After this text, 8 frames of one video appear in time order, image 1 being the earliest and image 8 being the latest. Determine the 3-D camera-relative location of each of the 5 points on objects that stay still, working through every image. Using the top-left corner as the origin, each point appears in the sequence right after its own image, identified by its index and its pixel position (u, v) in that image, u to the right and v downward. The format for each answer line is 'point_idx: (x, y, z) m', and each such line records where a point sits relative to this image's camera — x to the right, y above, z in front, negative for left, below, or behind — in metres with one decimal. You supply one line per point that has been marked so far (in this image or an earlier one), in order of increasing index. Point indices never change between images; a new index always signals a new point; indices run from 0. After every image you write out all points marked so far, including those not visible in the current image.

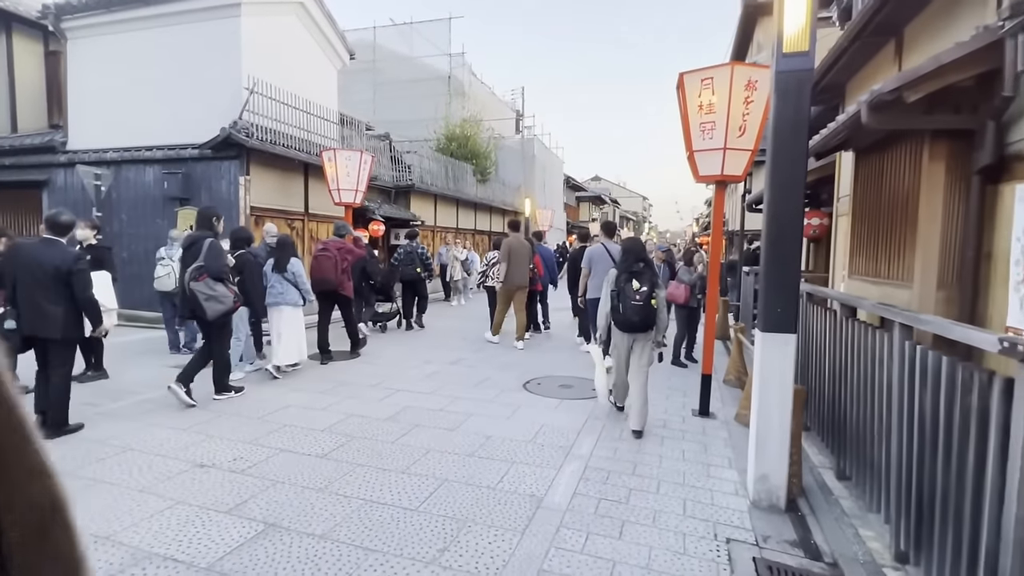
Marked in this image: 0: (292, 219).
0: (-4.7, +1.5, +11.3) m
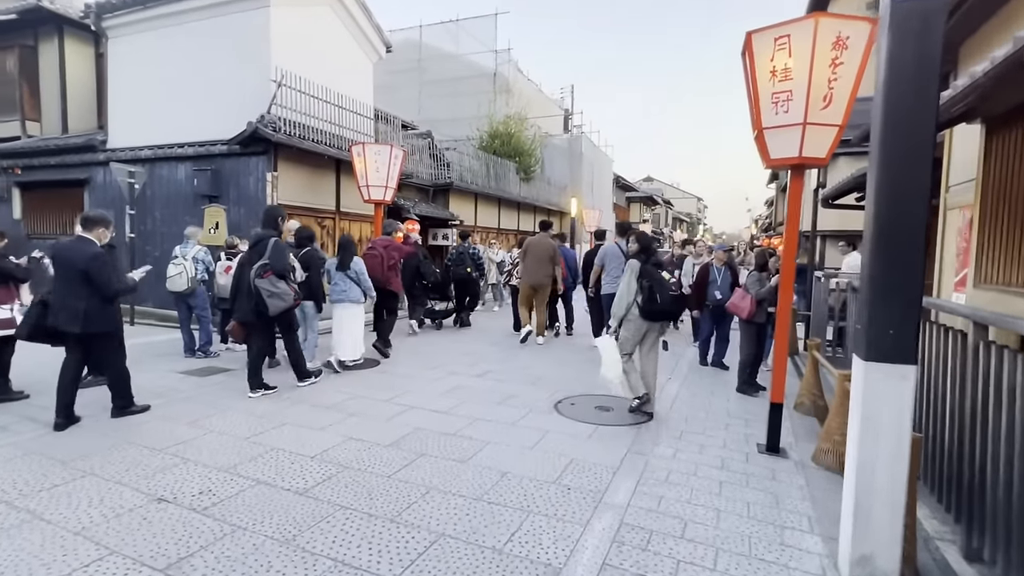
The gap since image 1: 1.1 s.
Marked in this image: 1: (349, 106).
0: (-3.9, +1.5, +10.9) m
1: (-3.4, +3.8, +11.1) m
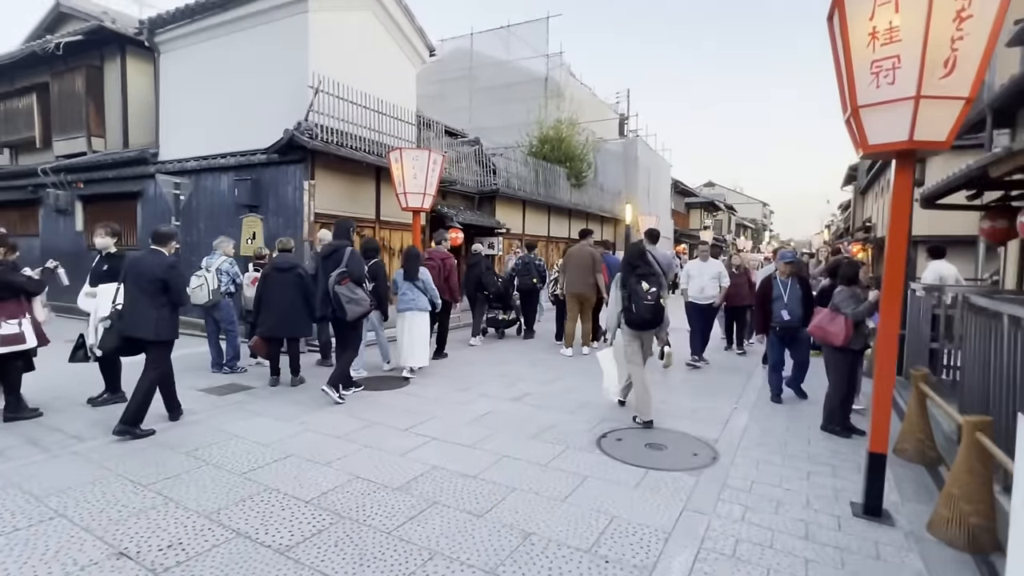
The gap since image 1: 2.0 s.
0: (-3.0, +1.2, +10.6) m
1: (-2.5, +3.6, +10.7) m
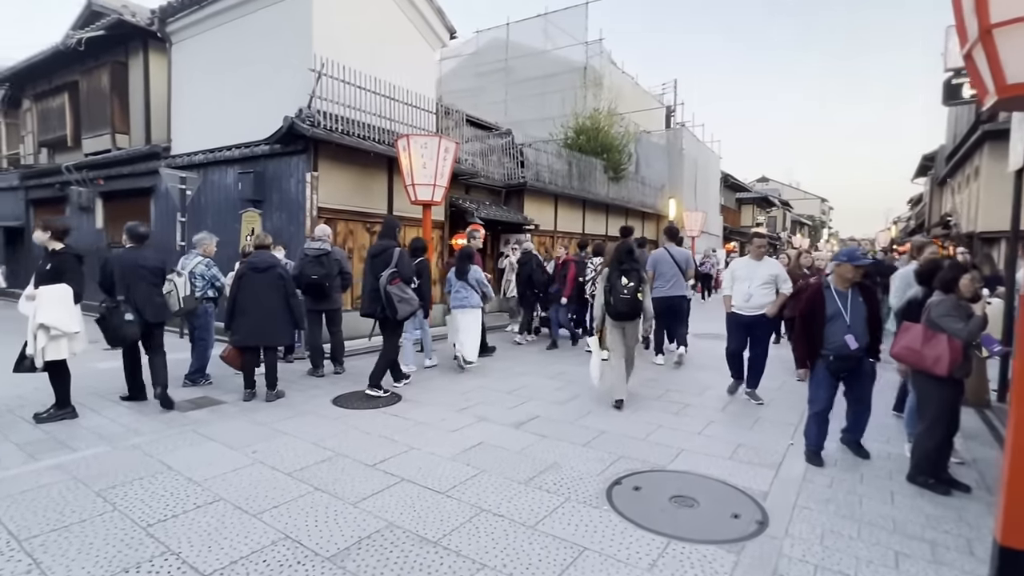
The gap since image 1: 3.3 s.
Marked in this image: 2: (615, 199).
0: (-2.6, +1.2, +9.8) m
1: (-2.0, +3.6, +9.9) m
2: (+3.6, +3.1, +18.3) m
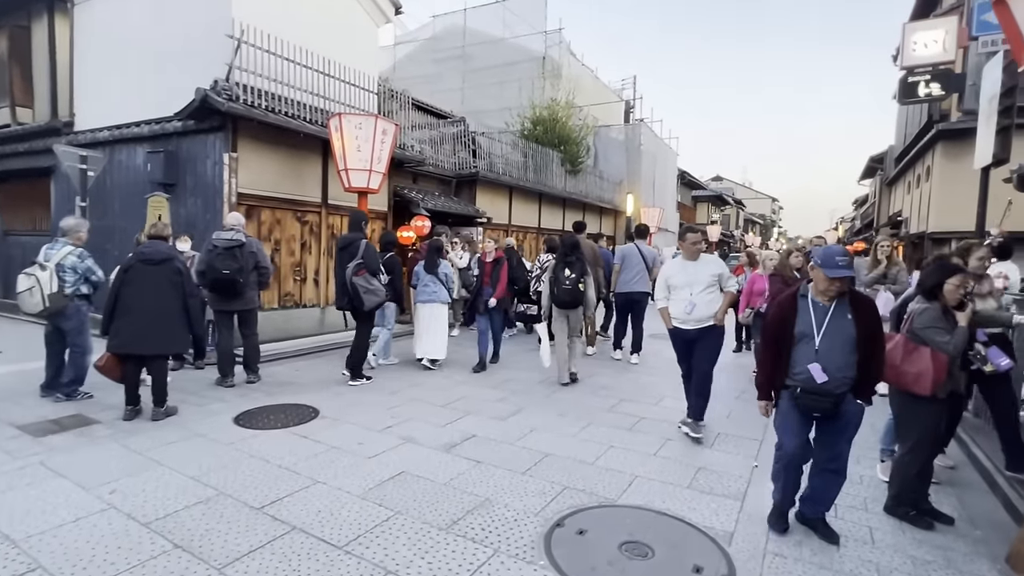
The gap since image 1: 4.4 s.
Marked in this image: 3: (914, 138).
0: (-3.5, +1.3, +8.9) m
1: (-2.9, +3.6, +9.0) m
2: (+2.0, +3.2, +17.8) m
3: (+9.9, +3.7, +13.0) m
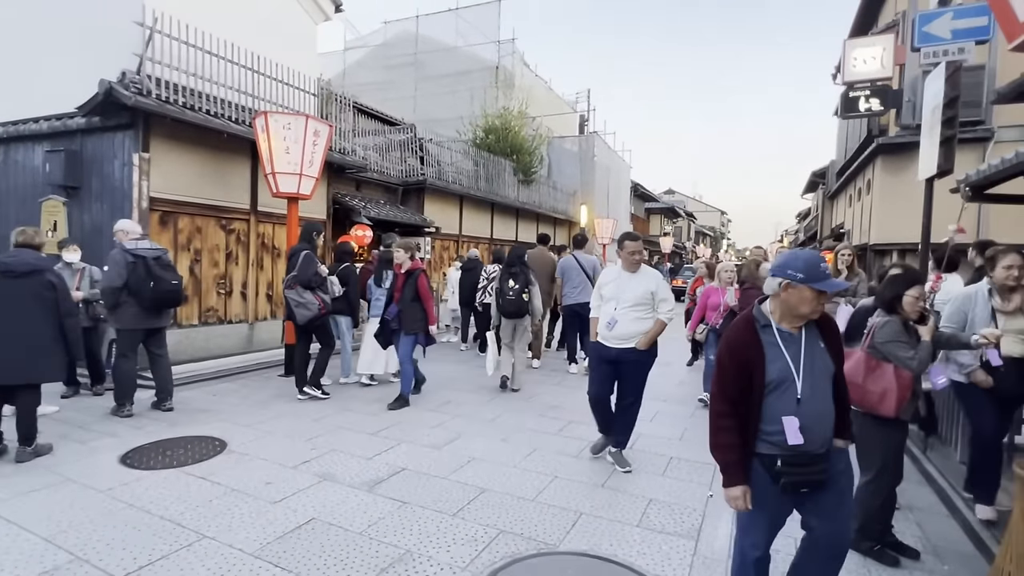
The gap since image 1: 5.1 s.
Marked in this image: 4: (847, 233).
0: (-4.3, +1.1, +8.1) m
1: (-3.8, +3.4, +8.3) m
2: (+0.4, +2.8, +17.5) m
3: (+8.7, +3.4, +13.4) m
4: (+9.1, +1.5, +14.4) m
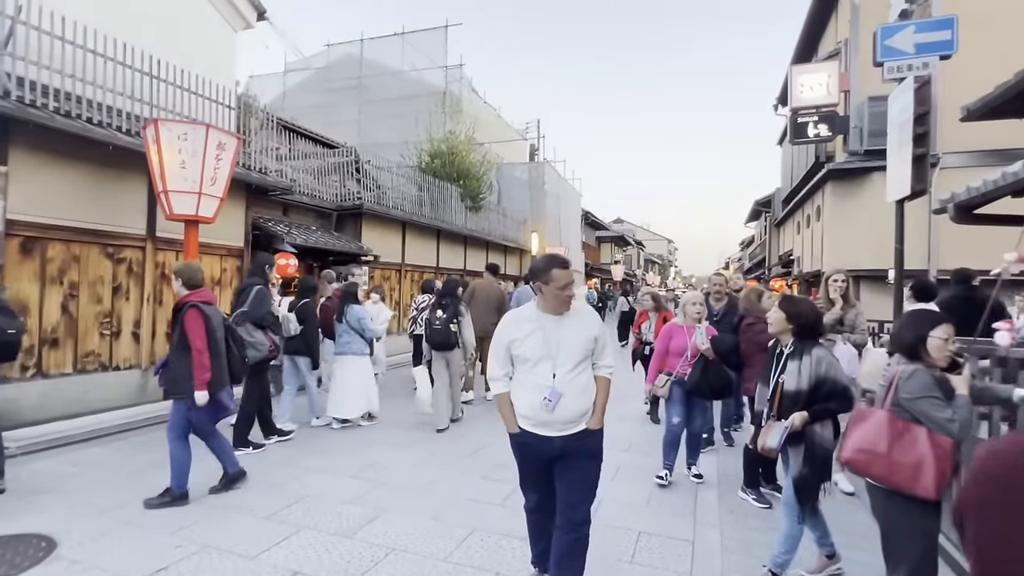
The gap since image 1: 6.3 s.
0: (-5.1, +0.6, +6.9) m
1: (-4.7, +2.9, +7.3) m
2: (-1.2, +1.8, +16.7) m
3: (+7.3, +2.8, +13.4) m
4: (+7.7, +0.8, +14.3) m
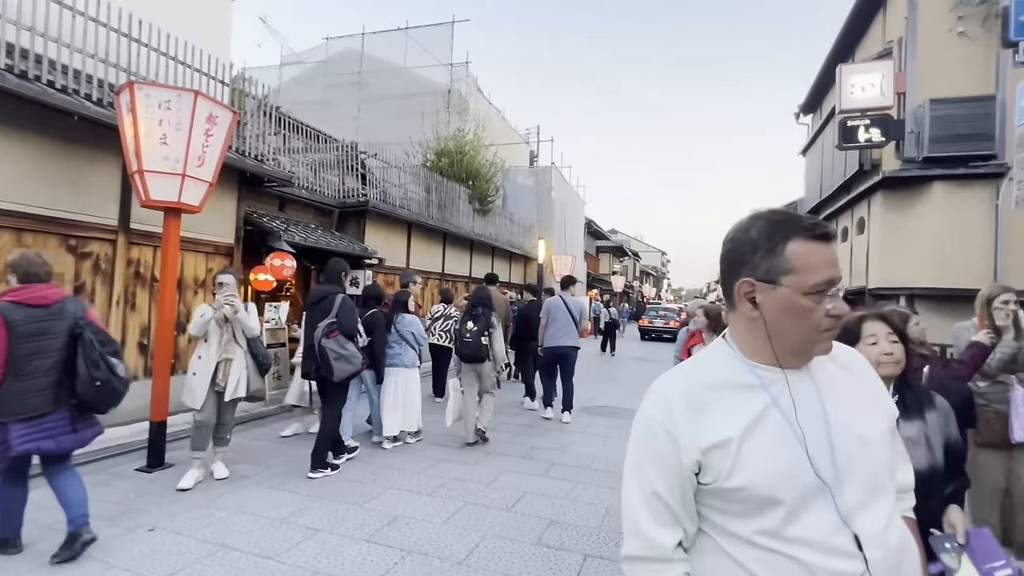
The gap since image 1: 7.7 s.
0: (-4.6, +0.6, +5.8) m
1: (-4.1, +2.9, +6.2) m
2: (-0.9, +1.6, +15.7) m
3: (+7.7, +2.3, +12.6) m
4: (+8.0, +0.3, +13.4) m
